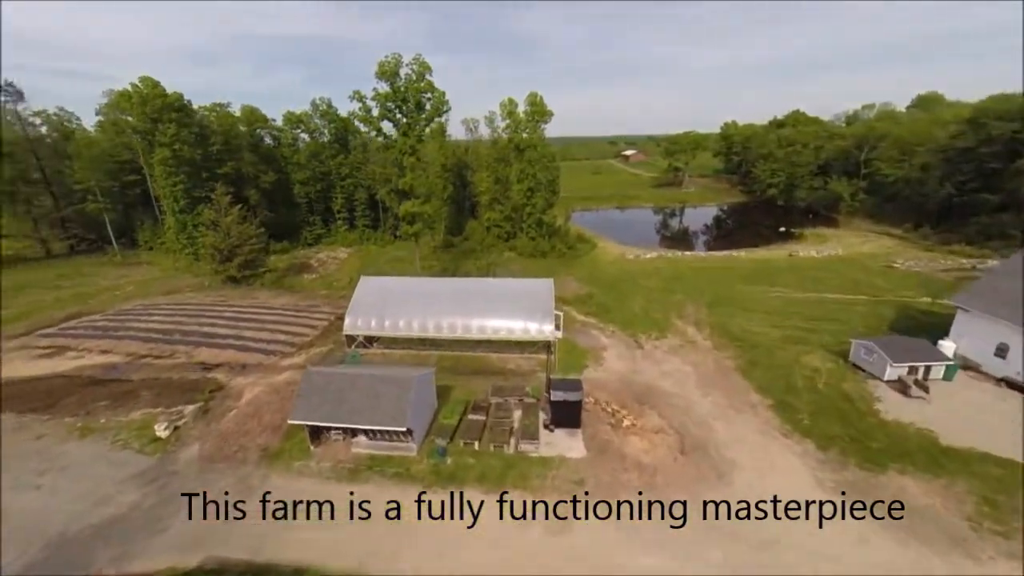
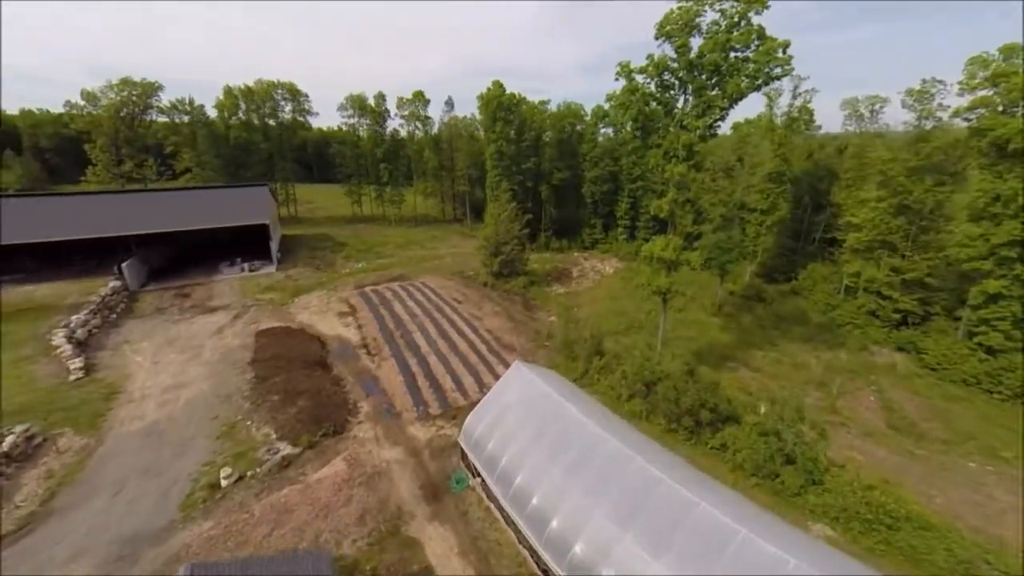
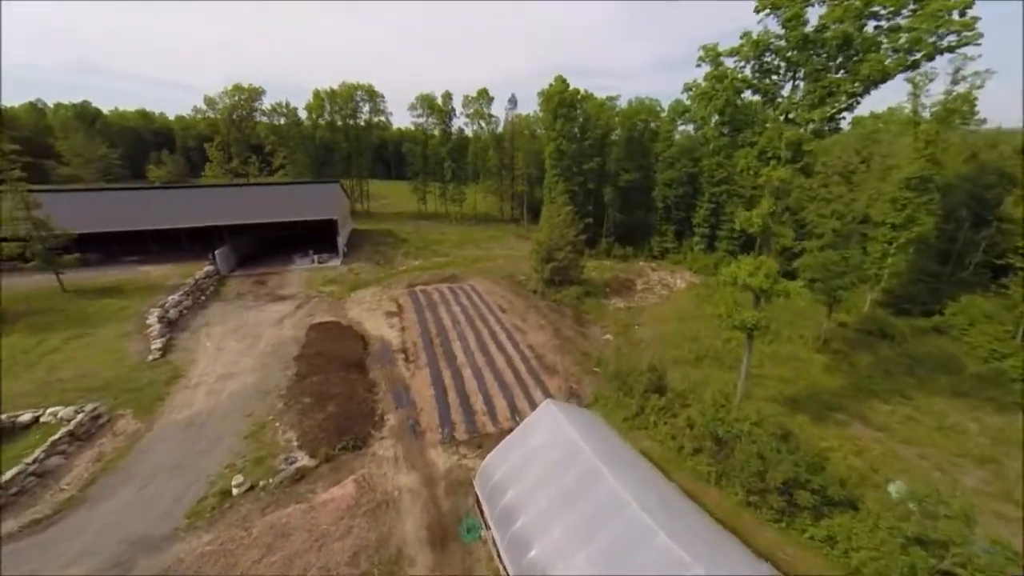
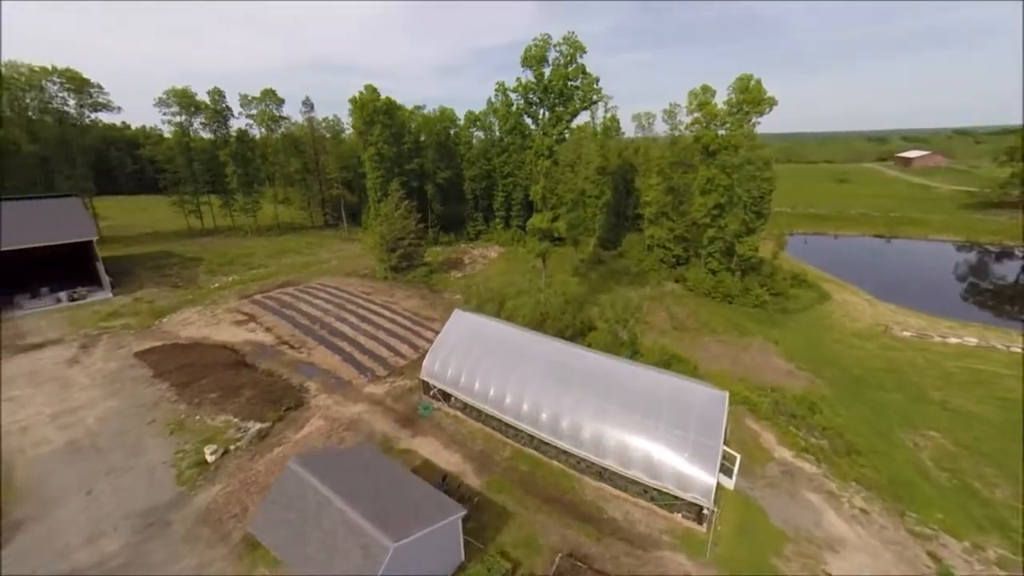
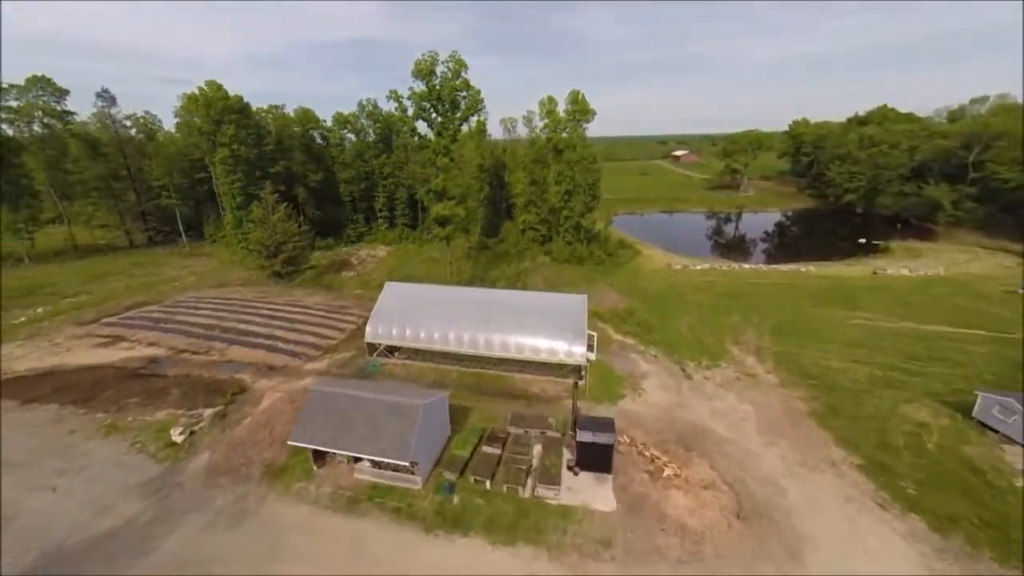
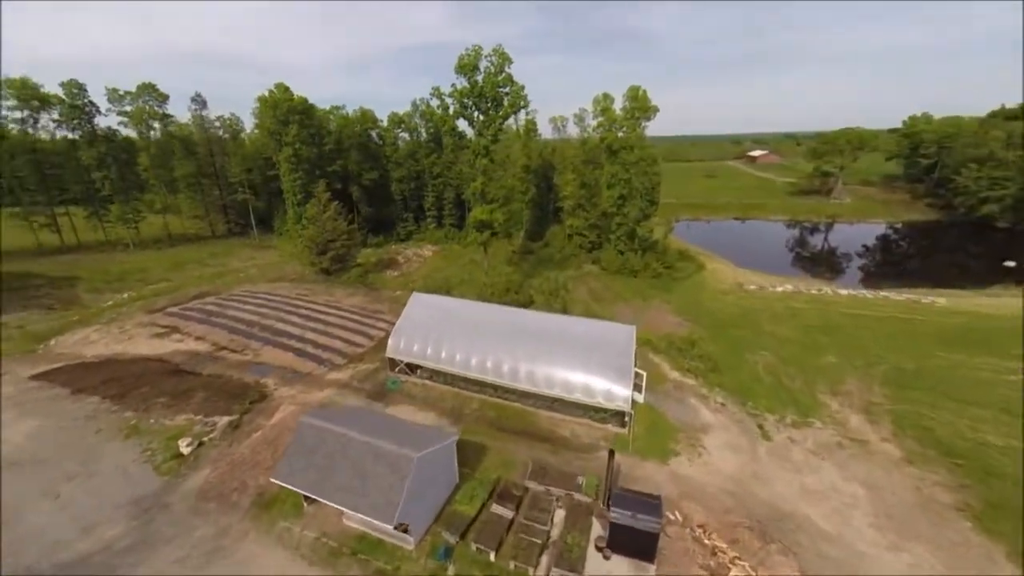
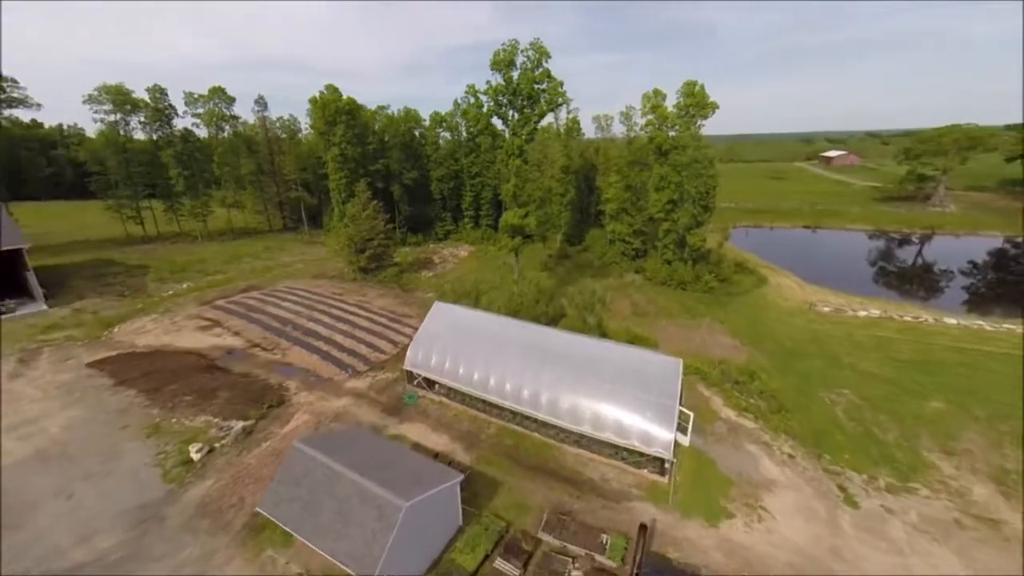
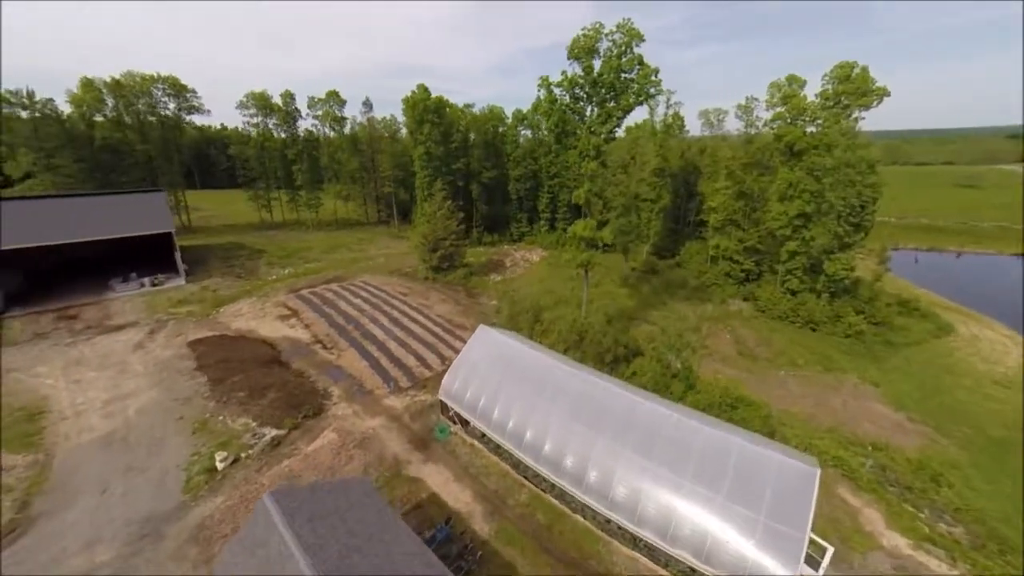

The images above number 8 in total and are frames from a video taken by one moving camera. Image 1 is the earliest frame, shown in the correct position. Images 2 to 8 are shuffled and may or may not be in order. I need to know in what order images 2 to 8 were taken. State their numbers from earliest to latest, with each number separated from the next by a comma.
5, 6, 7, 4, 8, 2, 3
